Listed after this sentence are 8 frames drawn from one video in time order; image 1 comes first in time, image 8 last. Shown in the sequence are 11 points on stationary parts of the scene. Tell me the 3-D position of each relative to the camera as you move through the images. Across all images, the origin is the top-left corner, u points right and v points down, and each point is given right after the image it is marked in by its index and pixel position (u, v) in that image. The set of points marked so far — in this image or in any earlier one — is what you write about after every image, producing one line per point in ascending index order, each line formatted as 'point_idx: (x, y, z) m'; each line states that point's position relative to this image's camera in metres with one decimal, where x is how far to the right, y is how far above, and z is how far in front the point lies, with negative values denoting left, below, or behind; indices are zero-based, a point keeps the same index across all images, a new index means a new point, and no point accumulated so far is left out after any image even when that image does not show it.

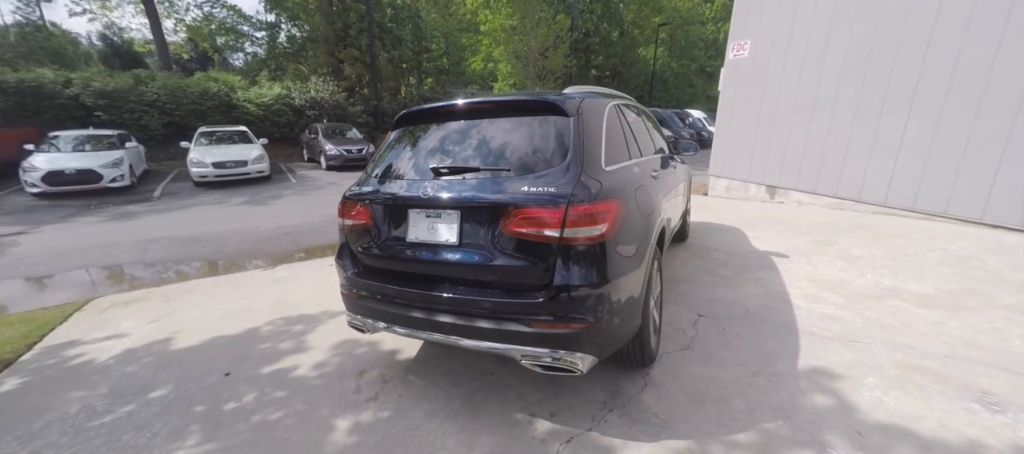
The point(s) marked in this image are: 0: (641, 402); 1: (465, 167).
0: (+0.7, -1.0, +2.3) m
1: (-0.3, +0.3, +2.2) m
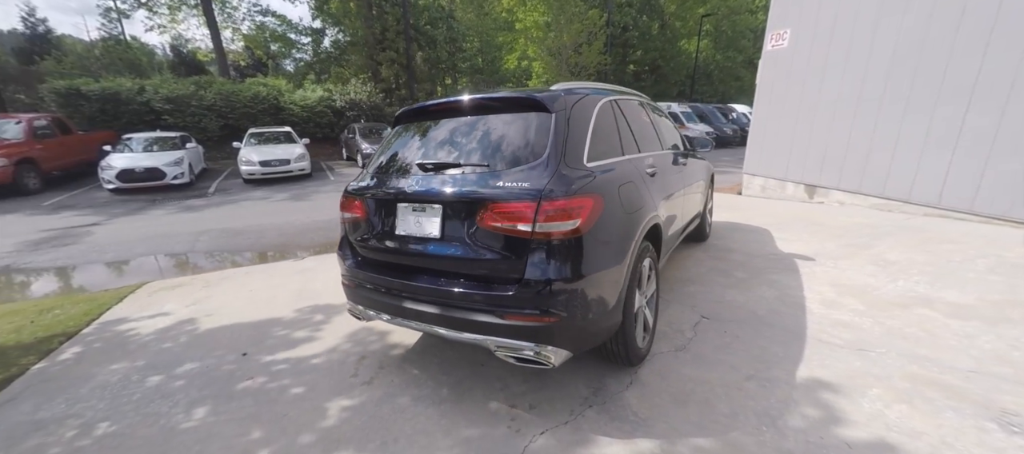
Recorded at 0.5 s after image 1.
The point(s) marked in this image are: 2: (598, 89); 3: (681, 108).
0: (+0.6, -1.0, +2.3) m
1: (-0.4, +0.3, +2.3) m
2: (+0.6, +1.0, +3.0) m
3: (+6.8, +4.8, +17.0) m
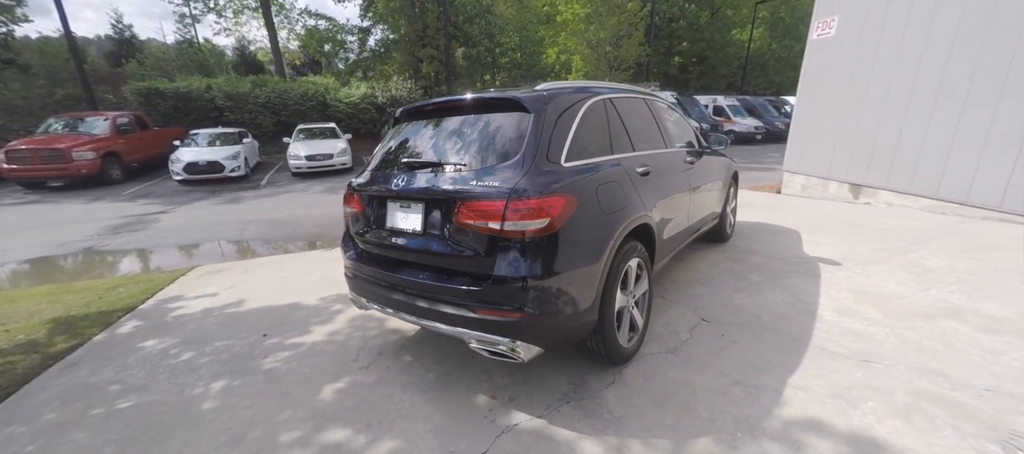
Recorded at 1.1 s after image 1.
0: (+0.5, -1.0, +2.3) m
1: (-0.4, +0.4, +2.4) m
2: (+0.6, +1.0, +3.0) m
3: (+8.4, +4.9, +16.2) m
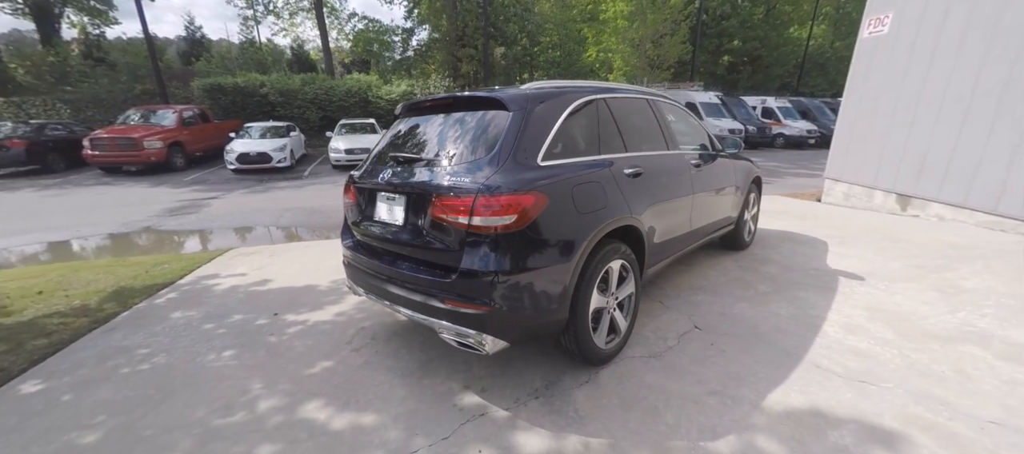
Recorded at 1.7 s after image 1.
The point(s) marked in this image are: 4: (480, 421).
0: (+0.3, -1.0, +2.4) m
1: (-0.5, +0.4, +2.5) m
2: (+0.5, +1.0, +3.0) m
3: (+9.8, +4.6, +15.3) m
4: (-0.2, -1.0, +2.2) m
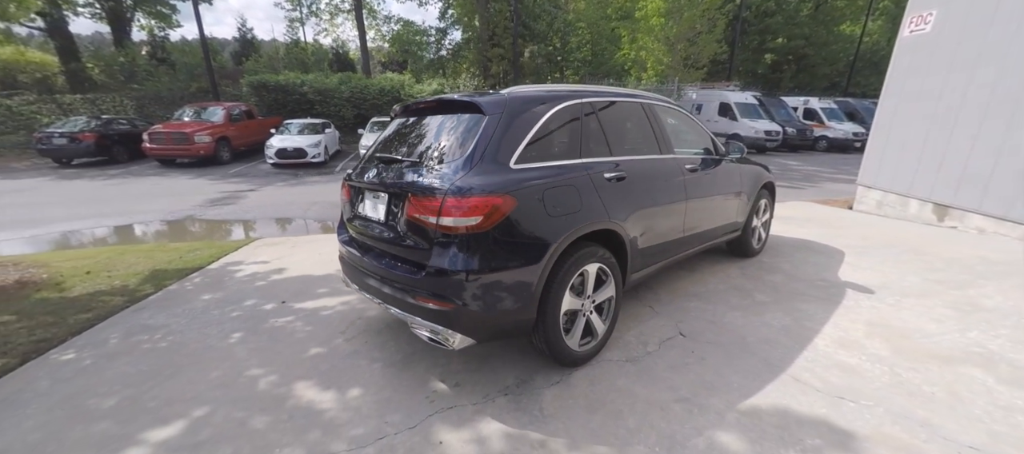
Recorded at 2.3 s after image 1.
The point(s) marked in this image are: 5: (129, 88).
0: (+0.2, -1.0, +2.4) m
1: (-0.7, +0.4, +2.6) m
2: (+0.5, +1.0, +3.0) m
3: (+10.9, +4.3, +14.5) m
4: (-0.4, -1.0, +2.3) m
5: (-14.8, +5.3, +15.9) m
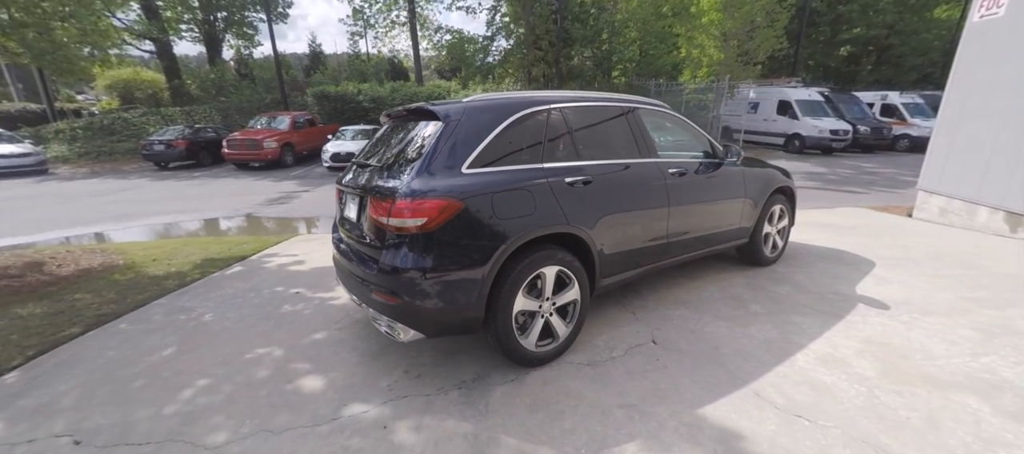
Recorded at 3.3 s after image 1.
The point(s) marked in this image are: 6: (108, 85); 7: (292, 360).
0: (-0.1, -1.0, +2.5) m
1: (-0.9, +0.4, +2.9) m
2: (+0.3, +1.0, +3.1) m
3: (+12.3, +4.0, +12.9) m
4: (-0.7, -1.0, +2.5) m
5: (-12.8, +5.5, +18.1) m
6: (-19.0, +6.6, +19.4) m
7: (-1.5, -0.9, +2.9) m
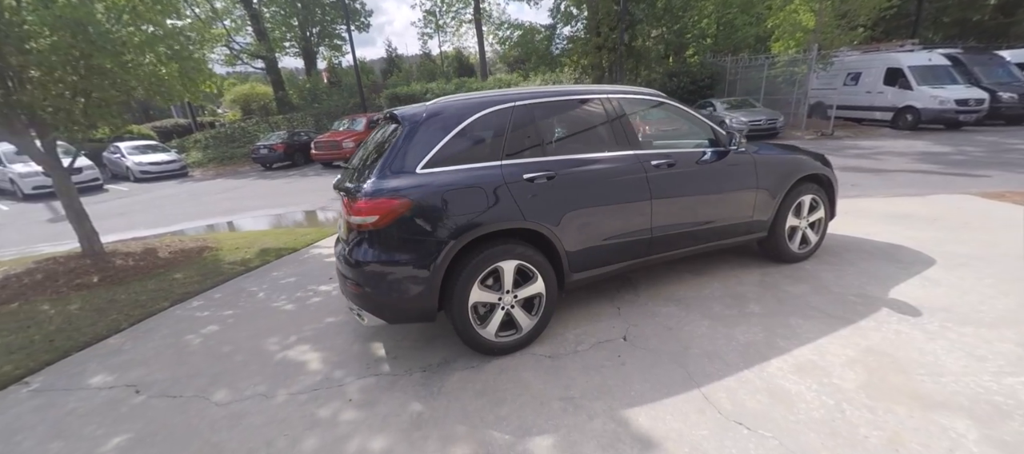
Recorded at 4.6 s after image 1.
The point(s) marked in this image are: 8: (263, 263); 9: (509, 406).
0: (-0.4, -1.0, +2.7) m
1: (-1.1, +0.5, +3.2) m
2: (+0.1, +1.0, +3.1) m
3: (+13.9, +4.3, +10.1) m
4: (-0.9, -1.0, +2.8) m
5: (-9.6, +5.9, +20.4) m
6: (-15.4, +7.1, +22.9) m
7: (-1.7, -0.9, +3.4) m
8: (-3.2, -0.5, +5.3) m
9: (0.0, -1.0, +2.4) m
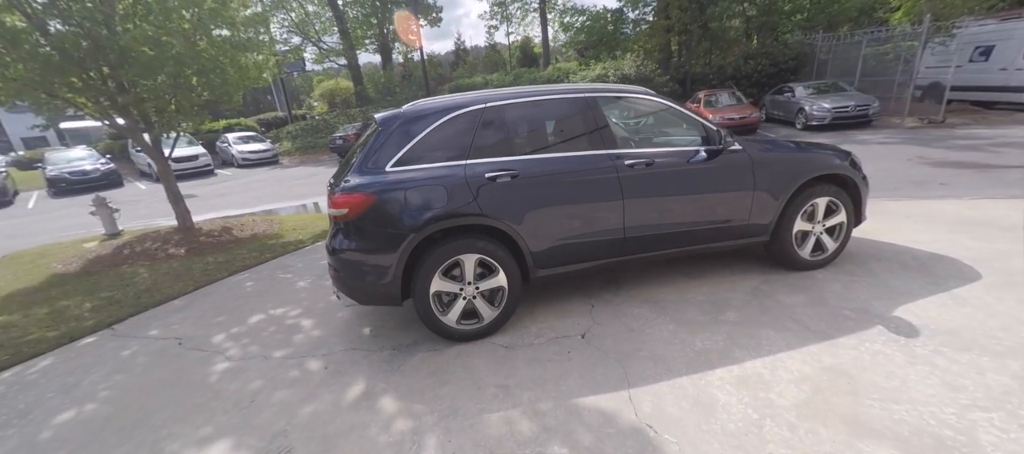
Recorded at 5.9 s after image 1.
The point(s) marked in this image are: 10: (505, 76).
0: (-0.7, -0.9, +2.9) m
1: (-1.2, +0.6, +3.5) m
2: (0.0, +1.1, +3.2) m
3: (+14.9, +3.9, +7.4) m
4: (-1.2, -0.9, +3.1) m
5: (-6.2, +6.8, +21.8) m
6: (-11.4, +8.2, +25.4) m
7: (-1.8, -0.8, +3.9) m
8: (-2.9, -0.2, +6.0) m
9: (-0.4, -1.0, +2.5) m
10: (+0.3, +6.9, +18.2) m
